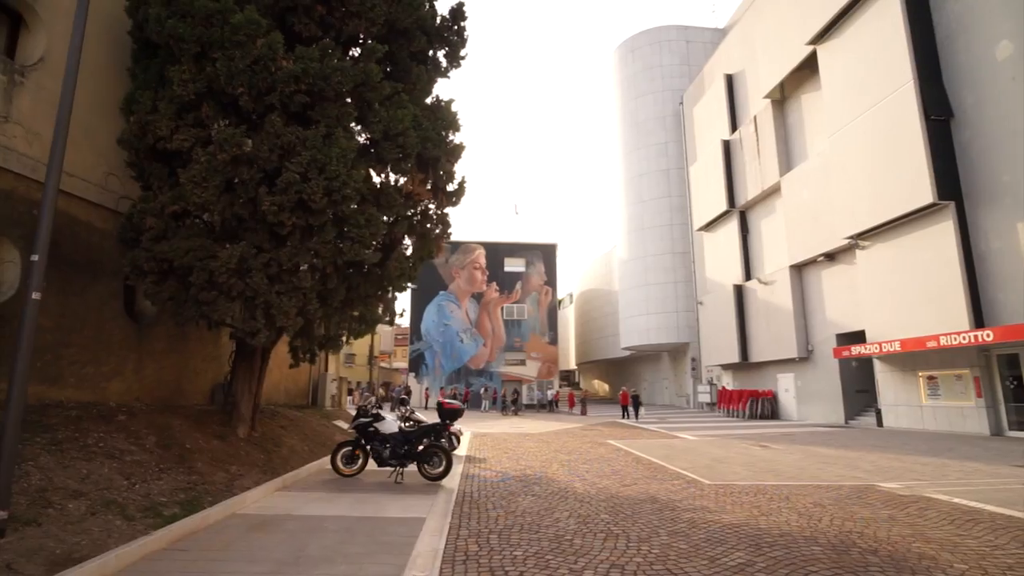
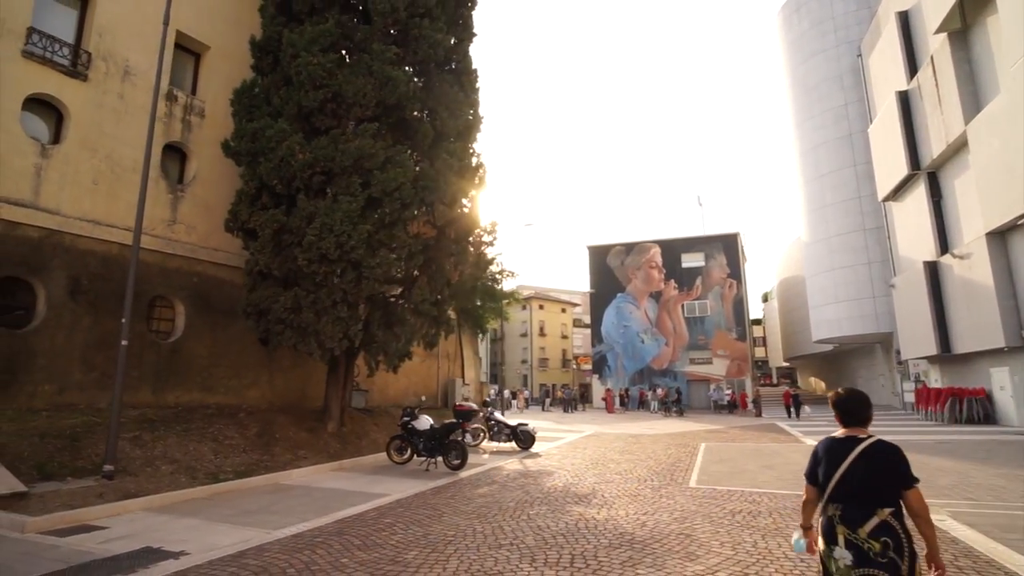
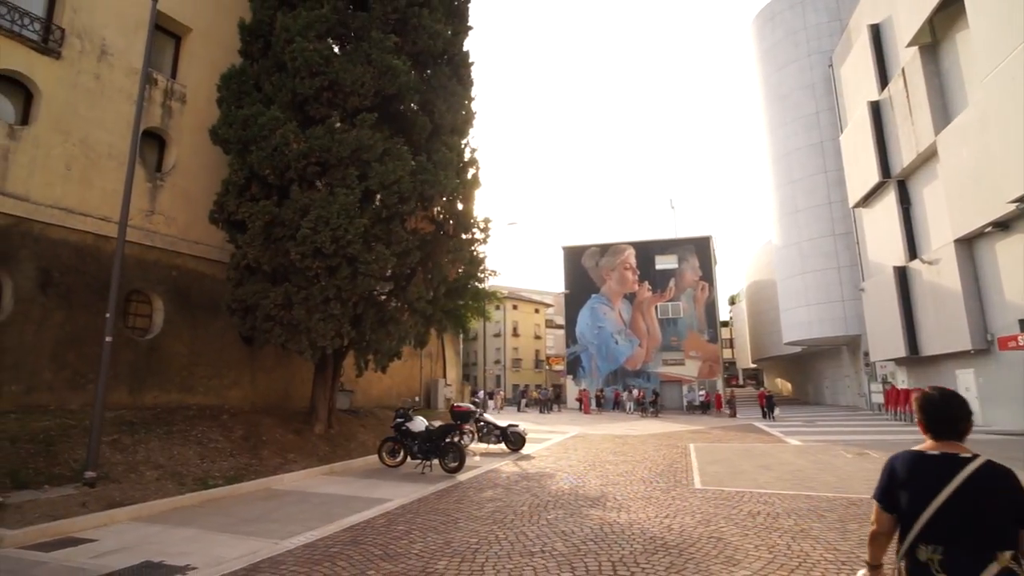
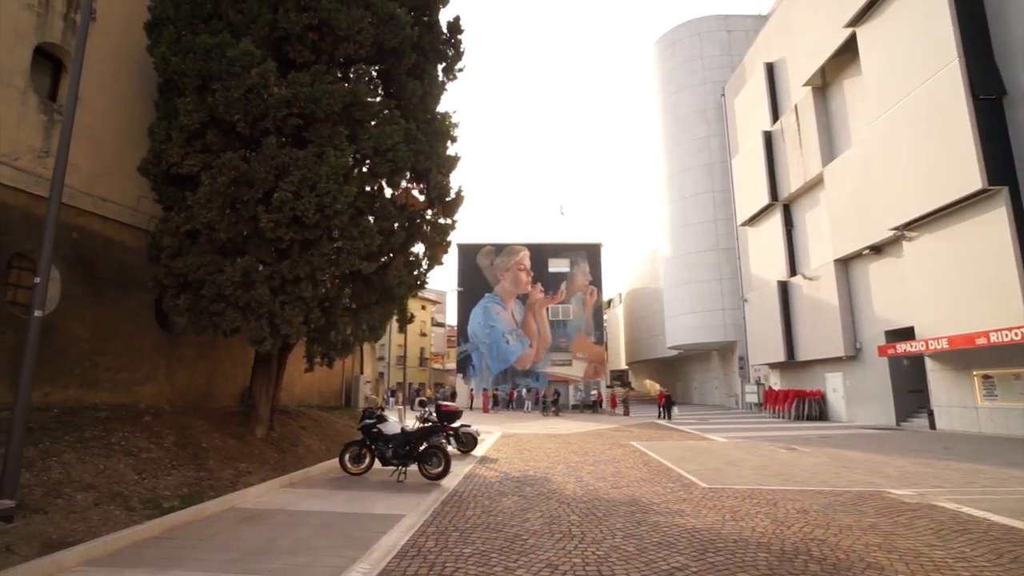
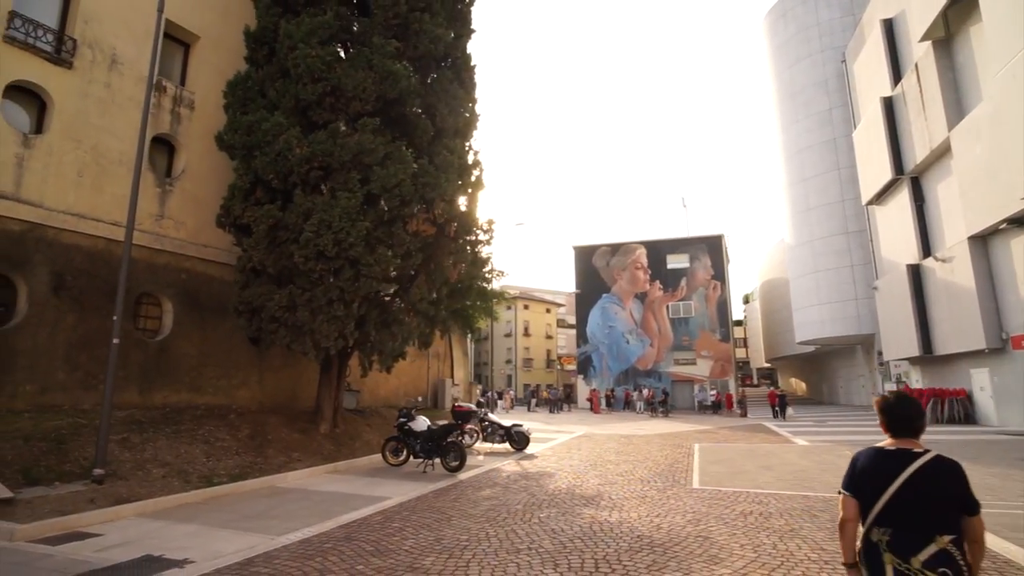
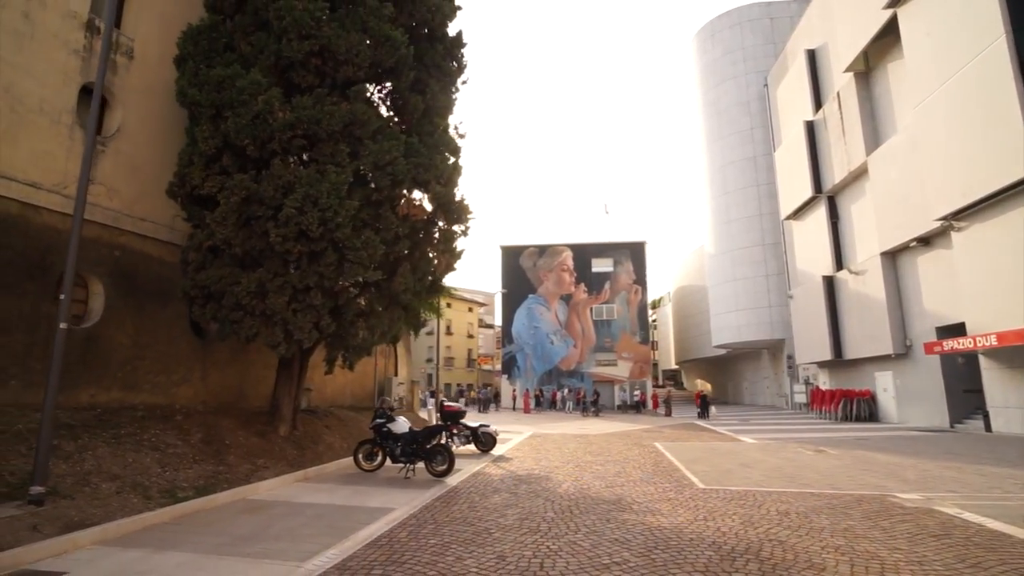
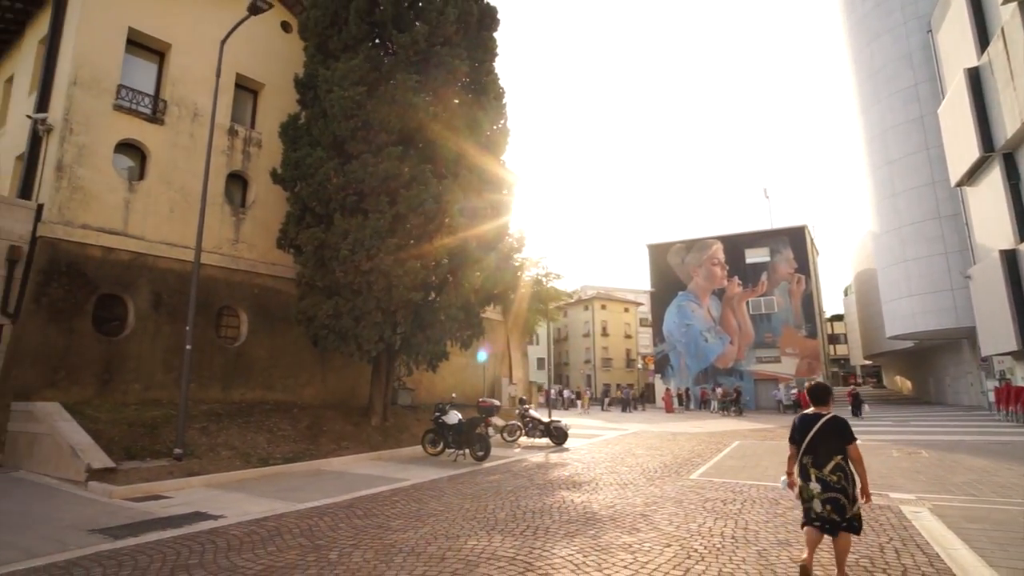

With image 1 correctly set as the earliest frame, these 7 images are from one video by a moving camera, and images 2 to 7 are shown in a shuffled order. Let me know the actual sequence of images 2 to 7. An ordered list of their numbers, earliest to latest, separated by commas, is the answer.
4, 6, 3, 5, 2, 7
